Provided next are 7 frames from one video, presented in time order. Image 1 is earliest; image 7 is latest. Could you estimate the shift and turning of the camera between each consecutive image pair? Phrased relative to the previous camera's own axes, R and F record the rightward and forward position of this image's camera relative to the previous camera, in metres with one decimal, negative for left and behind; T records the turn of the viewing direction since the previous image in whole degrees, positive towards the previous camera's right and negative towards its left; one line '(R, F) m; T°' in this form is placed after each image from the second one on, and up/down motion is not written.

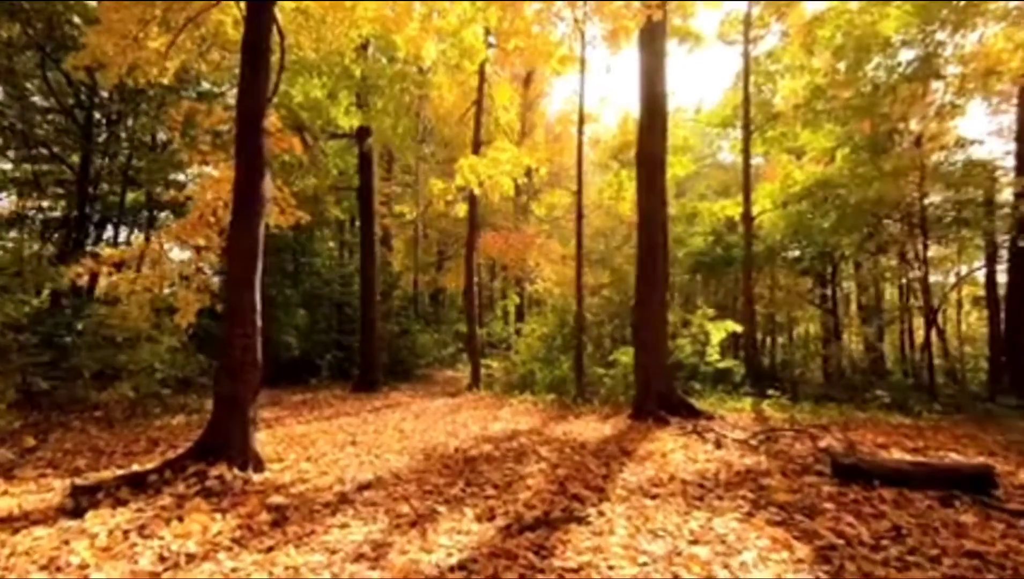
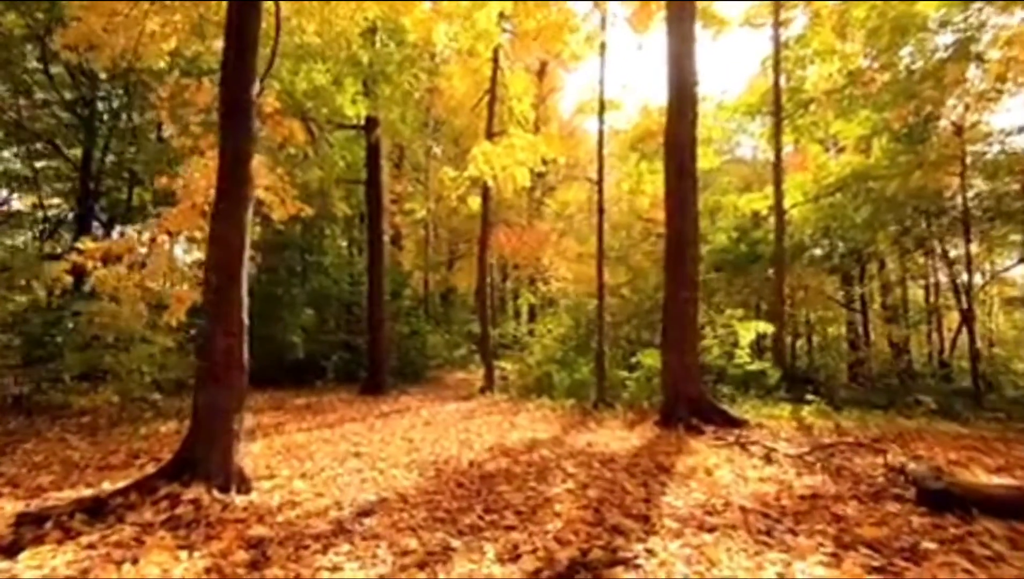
(-0.1, +0.9) m; -1°
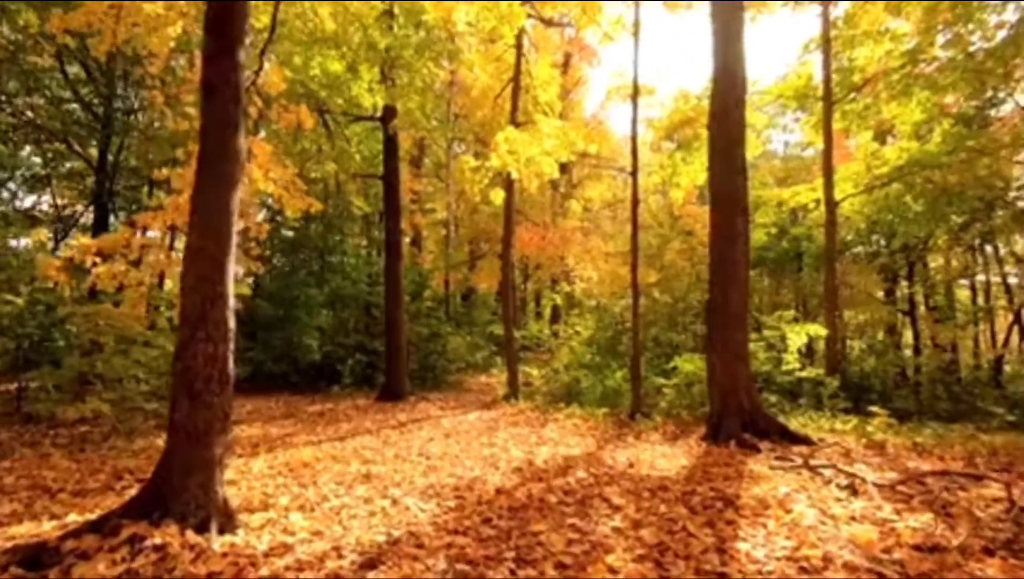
(-0.1, +1.0) m; -1°
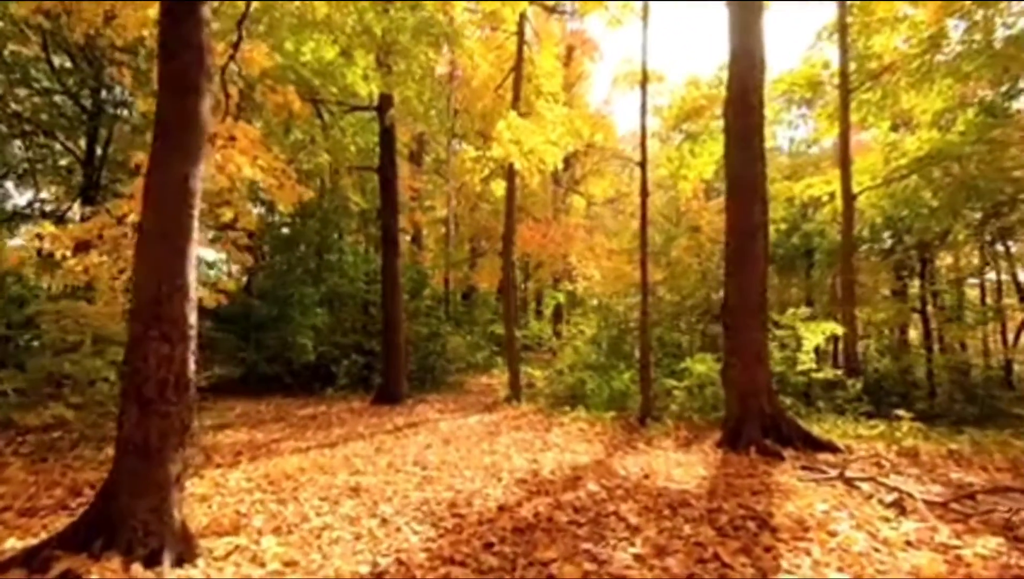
(0.0, +0.6) m; 0°
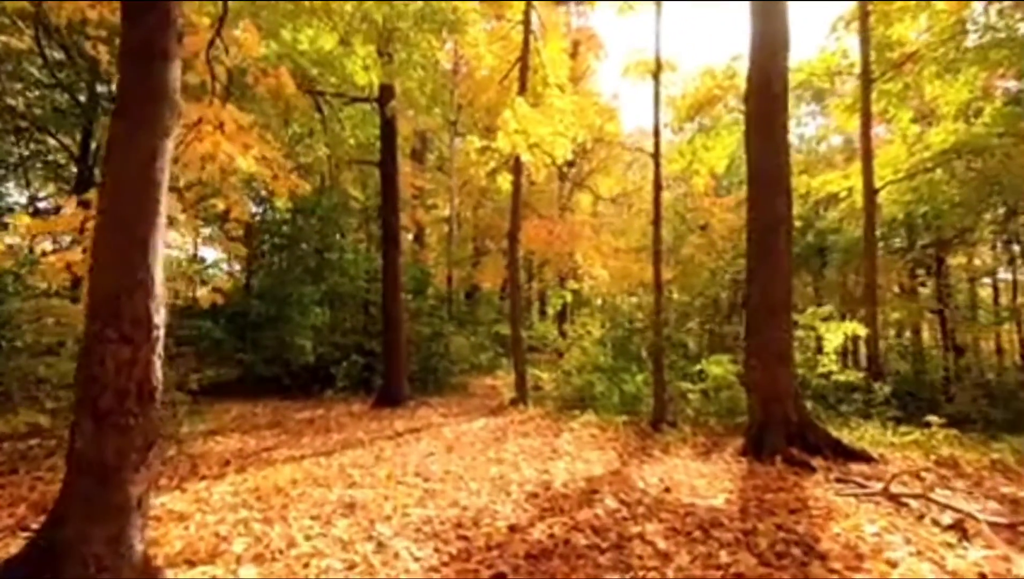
(-0.1, +0.6) m; 0°
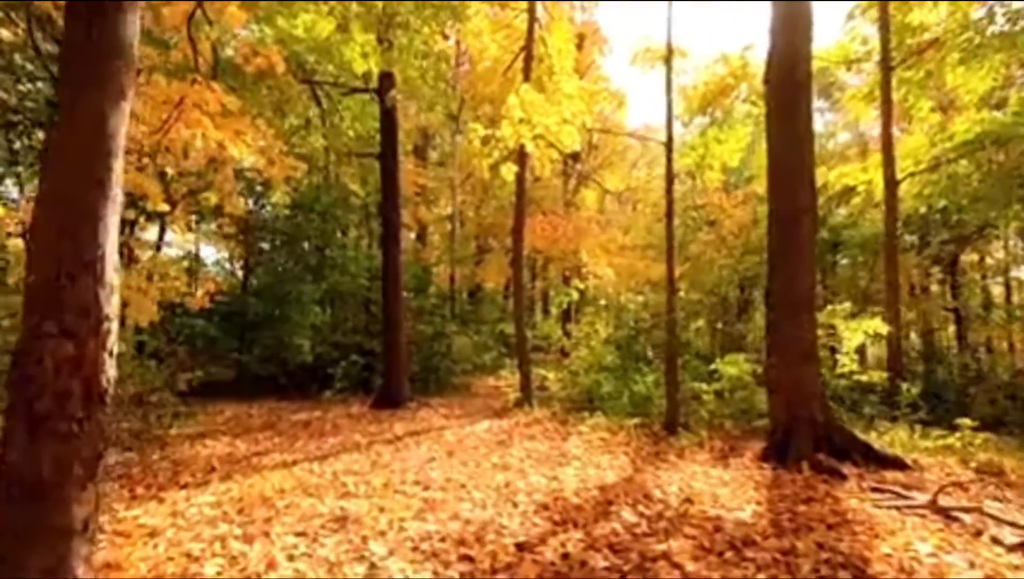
(0.0, +0.5) m; 0°
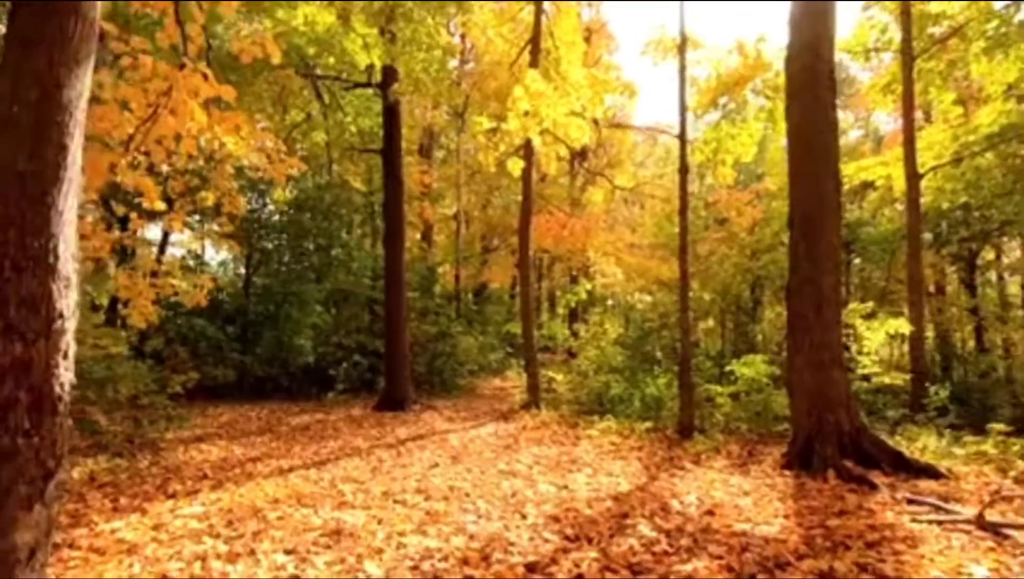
(0.0, +0.4) m; 0°
